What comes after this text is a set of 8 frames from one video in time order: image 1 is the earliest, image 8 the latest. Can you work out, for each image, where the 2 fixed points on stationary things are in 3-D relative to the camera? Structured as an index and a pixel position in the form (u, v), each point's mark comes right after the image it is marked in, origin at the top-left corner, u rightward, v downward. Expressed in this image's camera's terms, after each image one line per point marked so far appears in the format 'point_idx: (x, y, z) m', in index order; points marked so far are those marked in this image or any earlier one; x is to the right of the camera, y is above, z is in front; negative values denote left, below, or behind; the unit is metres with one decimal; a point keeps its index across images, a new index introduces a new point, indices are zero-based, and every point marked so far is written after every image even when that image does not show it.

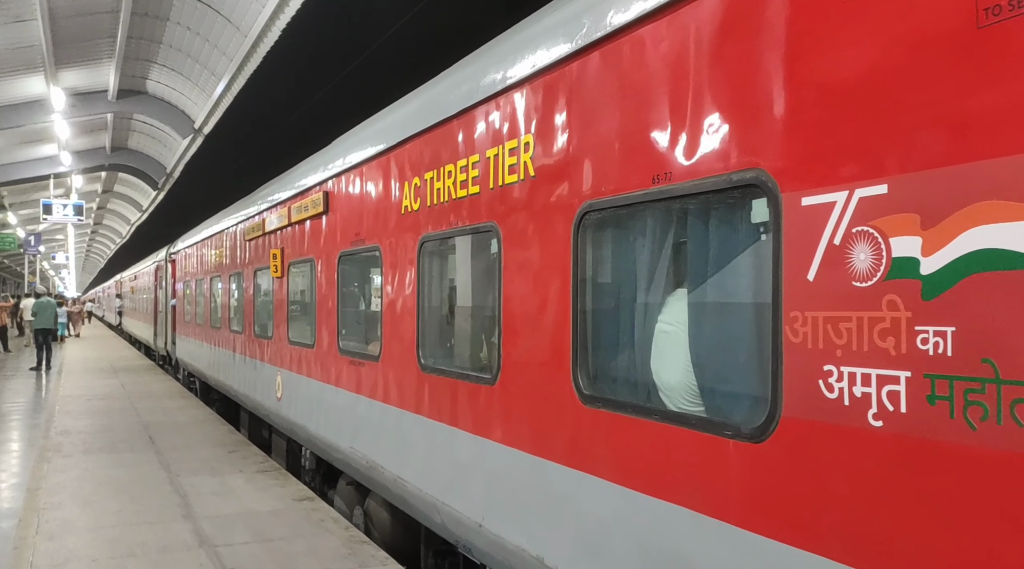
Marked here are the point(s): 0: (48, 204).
0: (-7.1, +1.3, +12.3) m
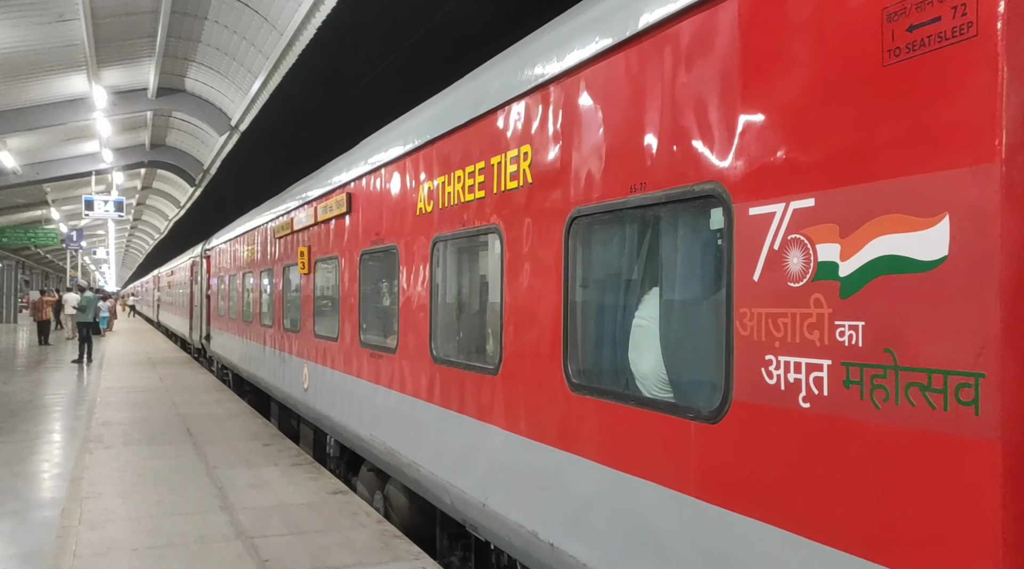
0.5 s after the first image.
0: (-6.7, +1.3, +12.7) m
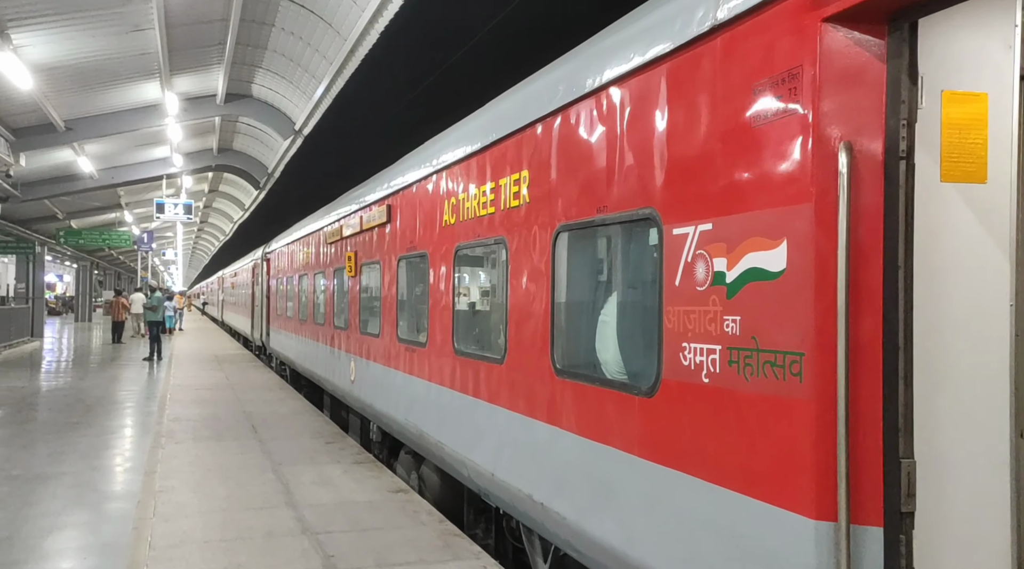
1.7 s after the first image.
0: (-5.9, +1.3, +13.5) m
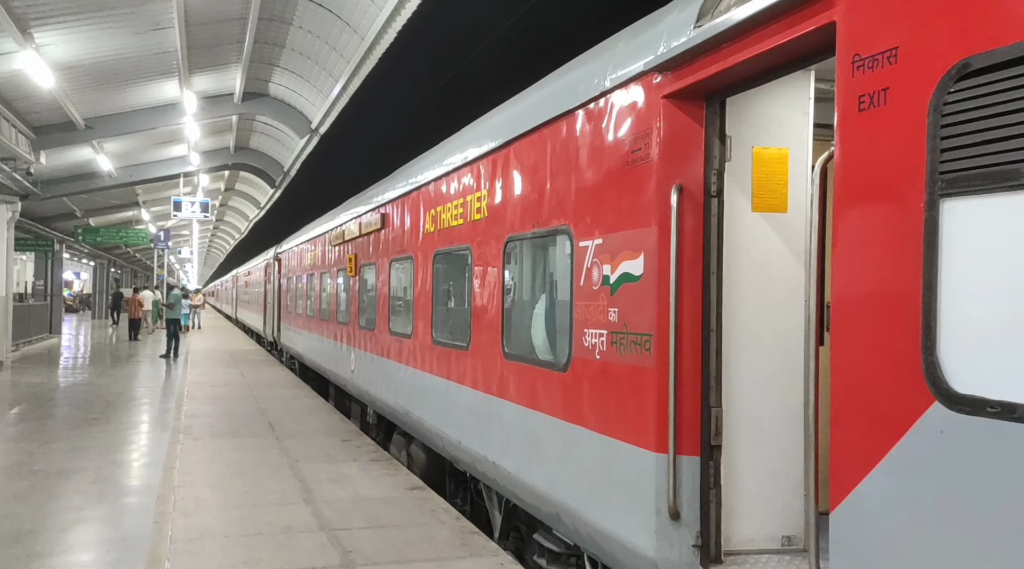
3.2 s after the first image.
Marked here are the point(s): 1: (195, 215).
0: (-5.8, +1.4, +14.0) m
1: (-5.6, +1.2, +14.2) m
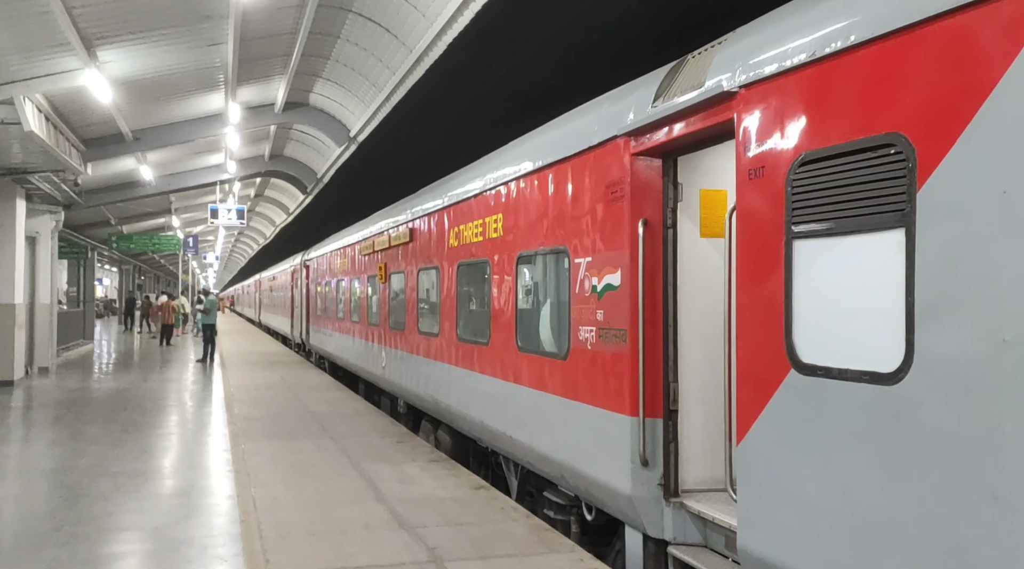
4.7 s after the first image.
0: (-4.4, +1.1, +14.9) m
1: (-4.2, +0.9, +15.1) m
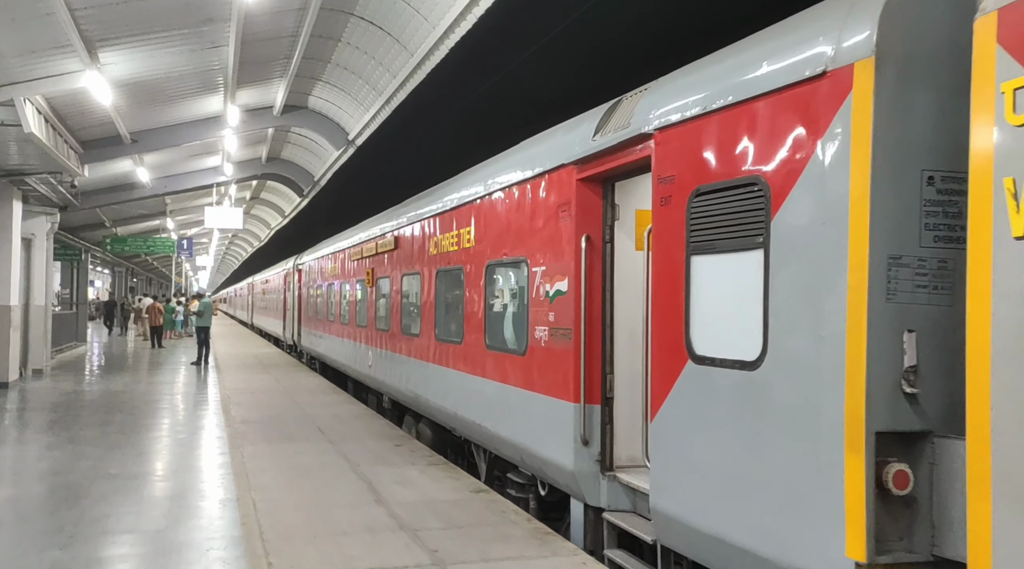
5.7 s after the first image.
0: (-4.3, +1.0, +15.4) m
1: (-4.2, +0.8, +15.6) m
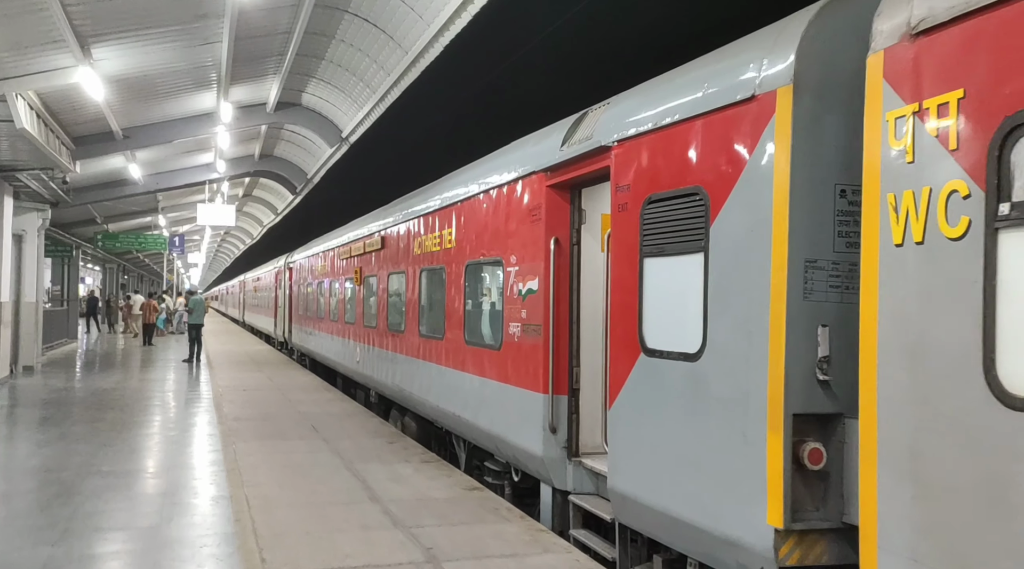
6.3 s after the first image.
0: (-4.7, +1.0, +16.0) m
1: (-4.5, +0.8, +16.2) m
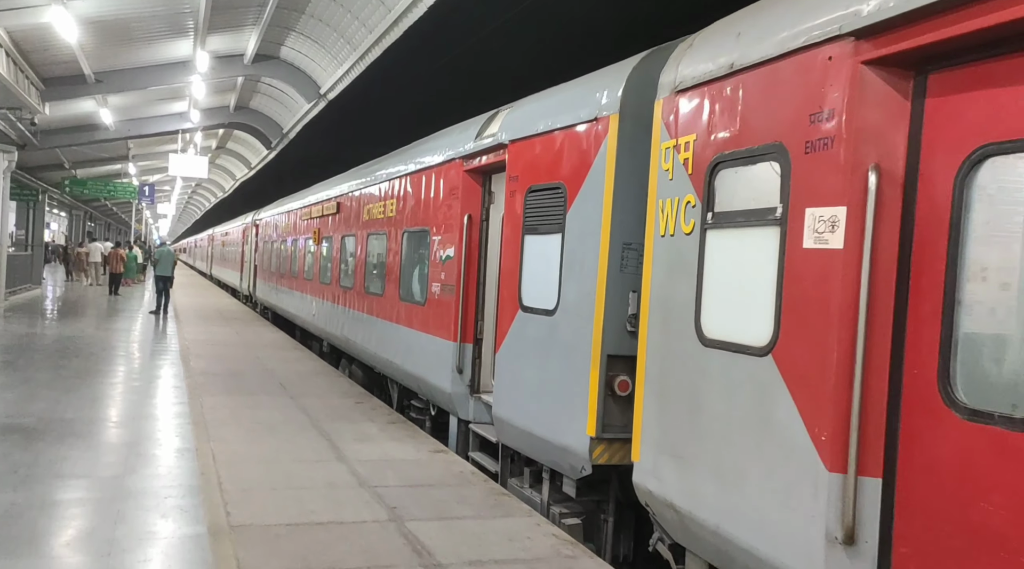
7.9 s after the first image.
0: (-5.1, +1.9, +15.8) m
1: (-4.9, +1.7, +16.0) m
